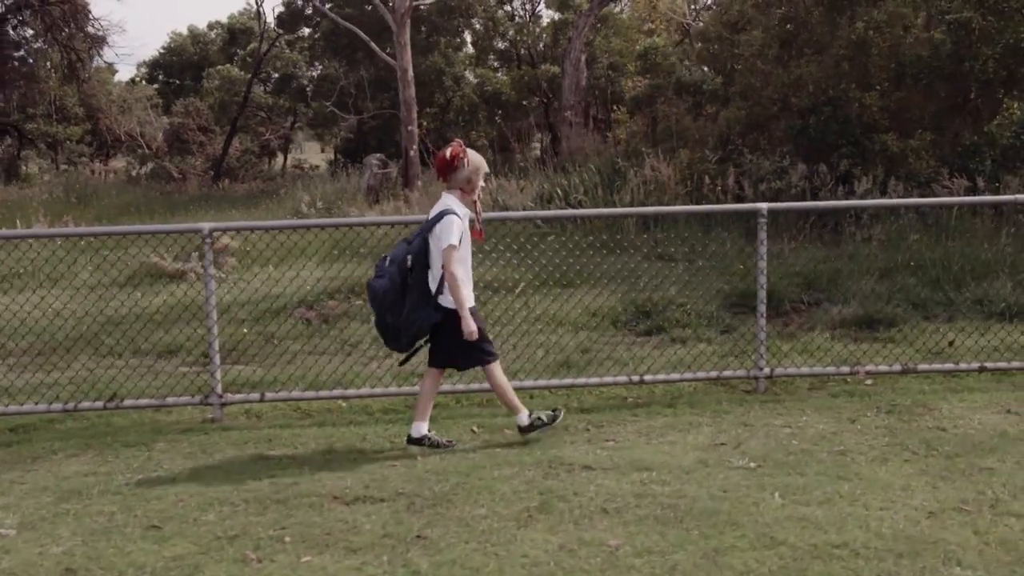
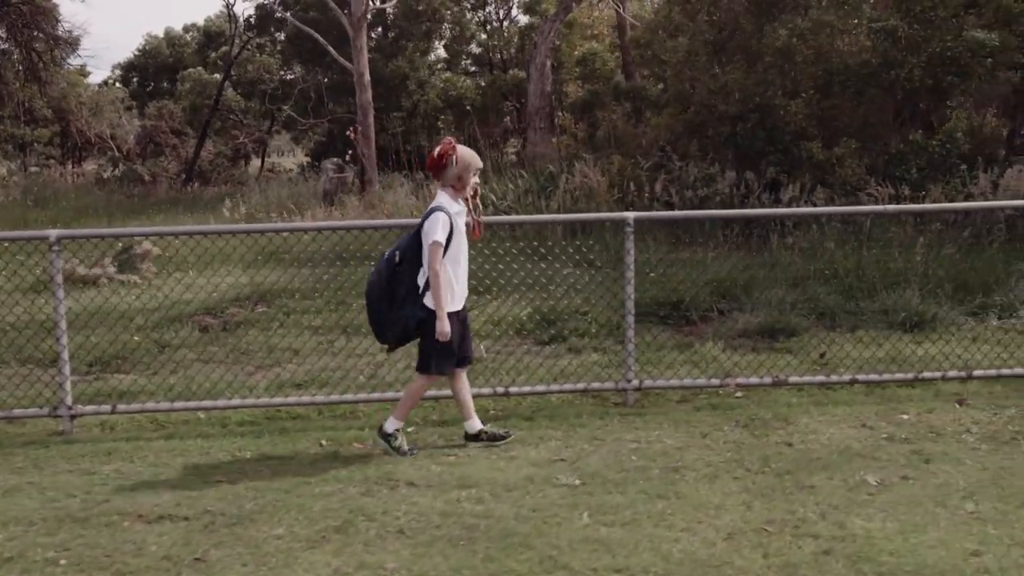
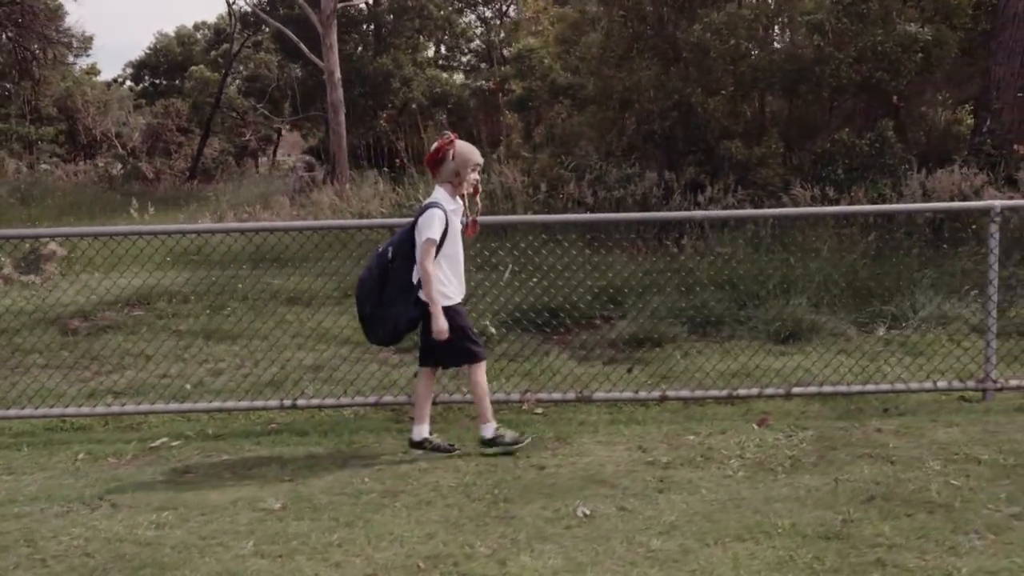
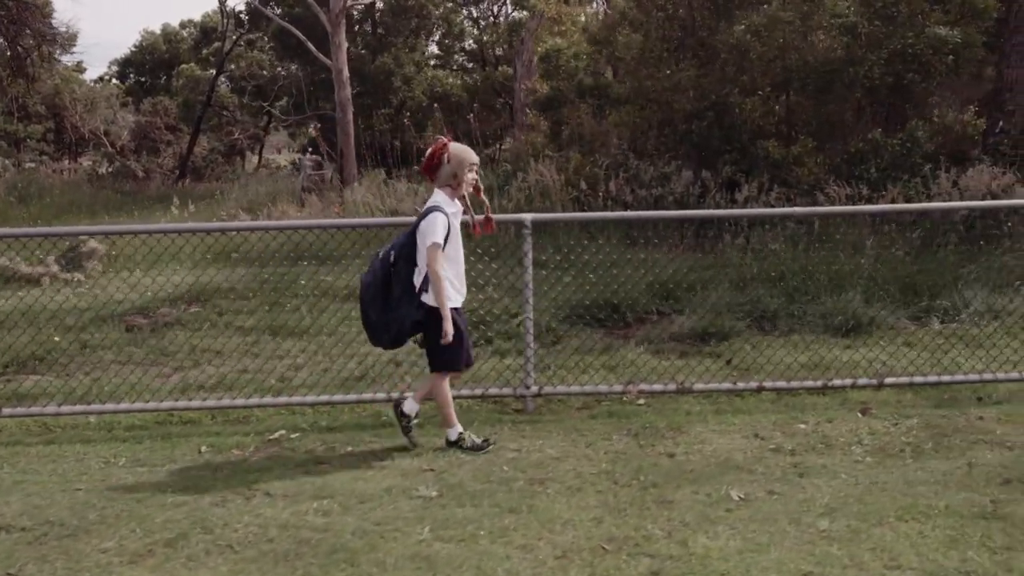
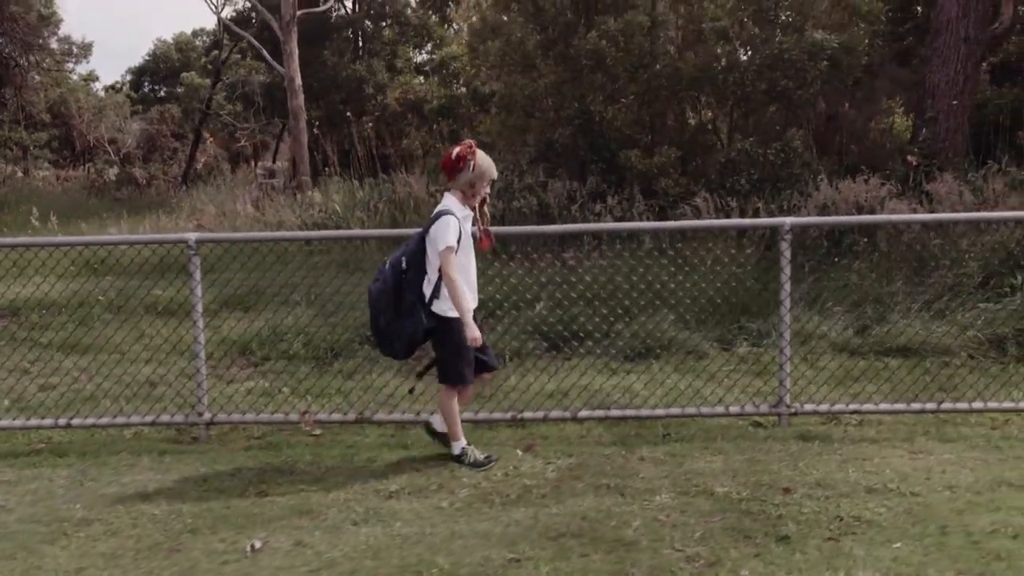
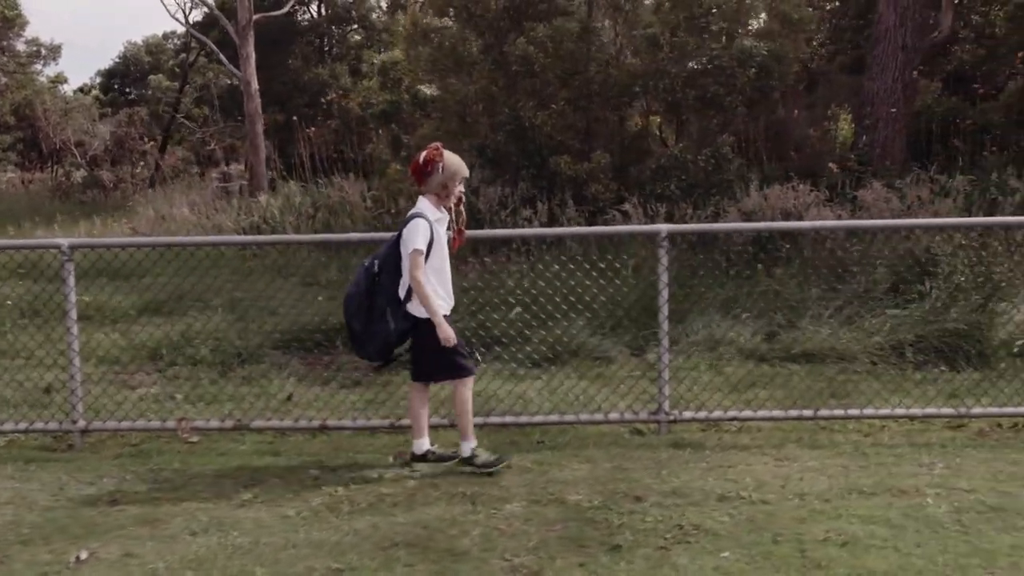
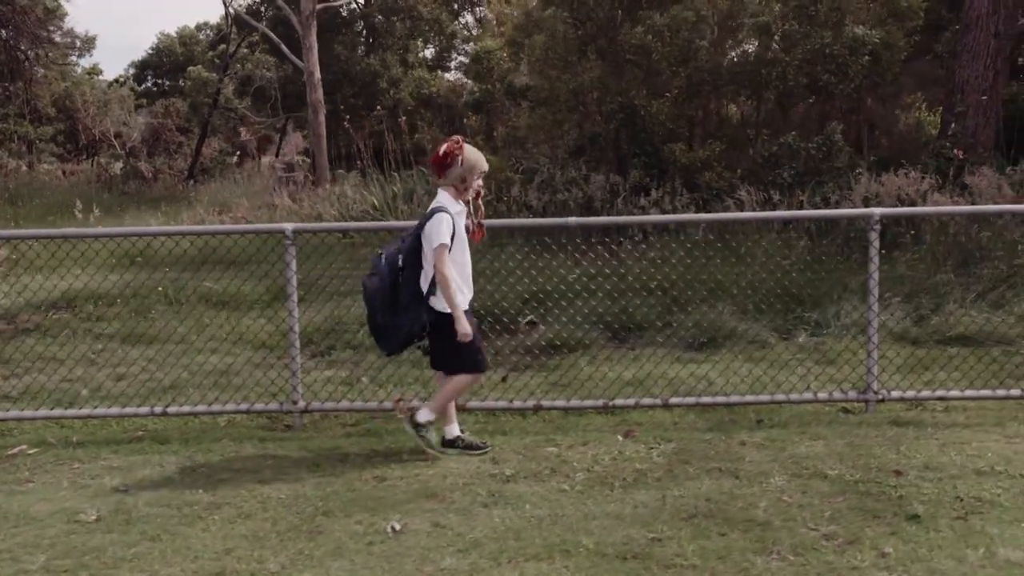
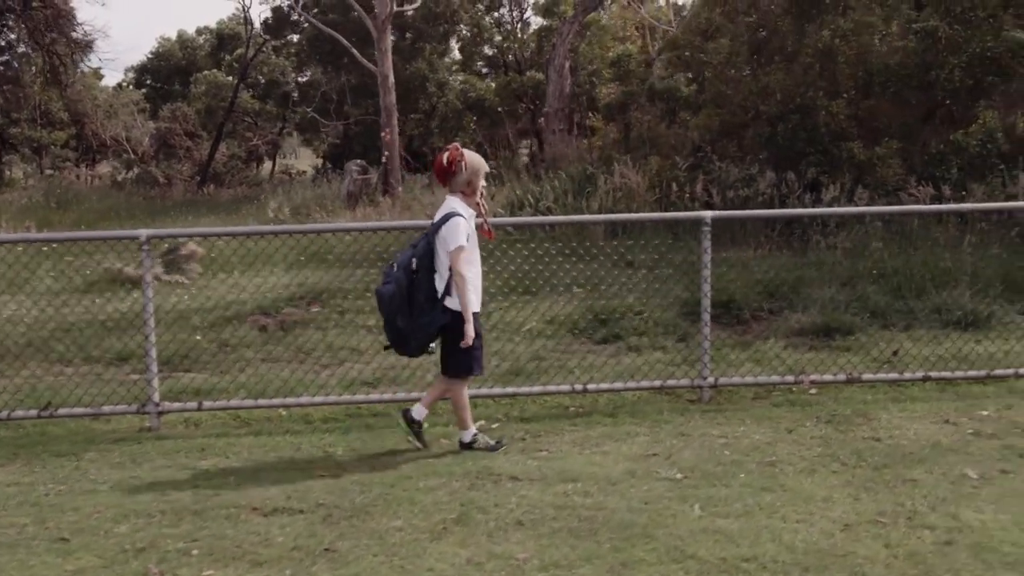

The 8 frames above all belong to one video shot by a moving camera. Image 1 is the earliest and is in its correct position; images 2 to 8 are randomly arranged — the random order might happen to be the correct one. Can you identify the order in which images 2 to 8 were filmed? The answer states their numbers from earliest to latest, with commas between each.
8, 2, 4, 3, 7, 5, 6
